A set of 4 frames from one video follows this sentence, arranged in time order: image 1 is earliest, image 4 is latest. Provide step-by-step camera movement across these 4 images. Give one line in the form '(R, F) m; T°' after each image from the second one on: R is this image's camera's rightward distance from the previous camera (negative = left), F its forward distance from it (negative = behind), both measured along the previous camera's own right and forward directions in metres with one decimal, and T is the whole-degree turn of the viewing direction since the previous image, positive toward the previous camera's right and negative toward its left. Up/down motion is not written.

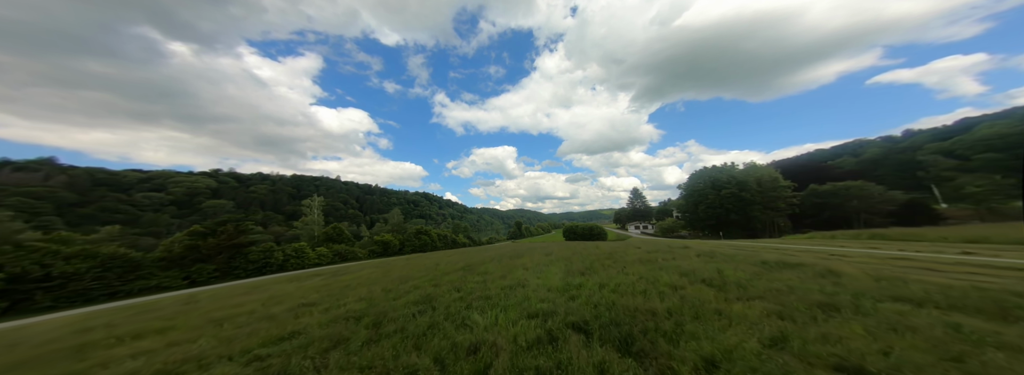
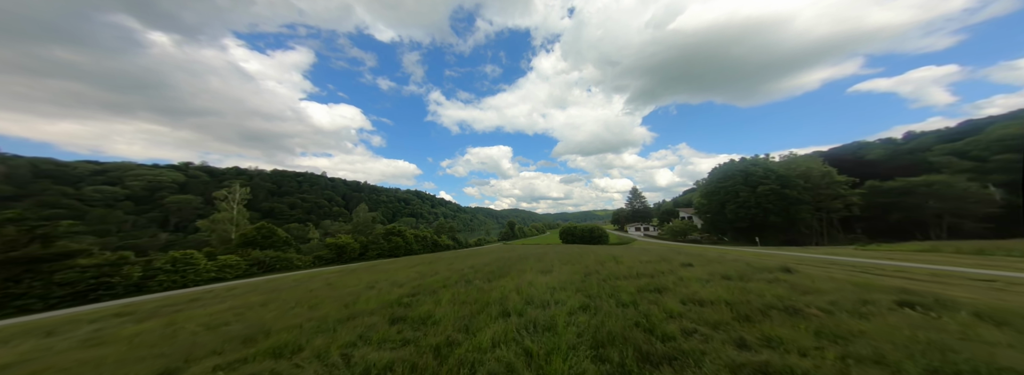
(+0.3, +2.6) m; +1°
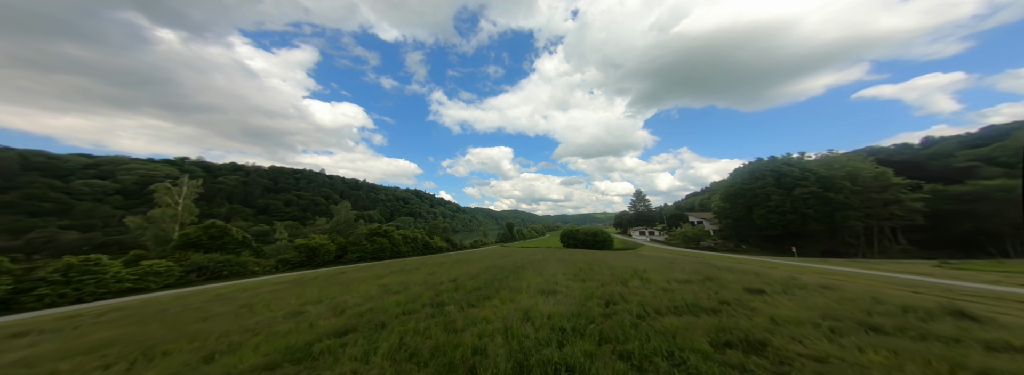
(+0.1, +1.4) m; 0°
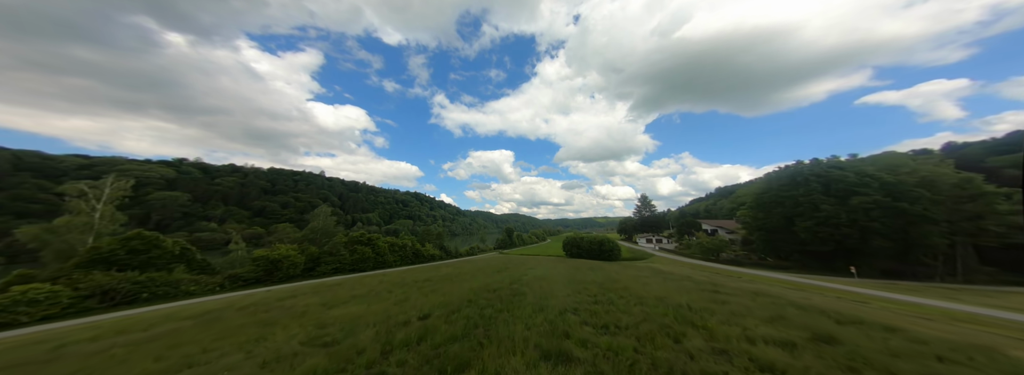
(+0.1, +1.4) m; 0°
